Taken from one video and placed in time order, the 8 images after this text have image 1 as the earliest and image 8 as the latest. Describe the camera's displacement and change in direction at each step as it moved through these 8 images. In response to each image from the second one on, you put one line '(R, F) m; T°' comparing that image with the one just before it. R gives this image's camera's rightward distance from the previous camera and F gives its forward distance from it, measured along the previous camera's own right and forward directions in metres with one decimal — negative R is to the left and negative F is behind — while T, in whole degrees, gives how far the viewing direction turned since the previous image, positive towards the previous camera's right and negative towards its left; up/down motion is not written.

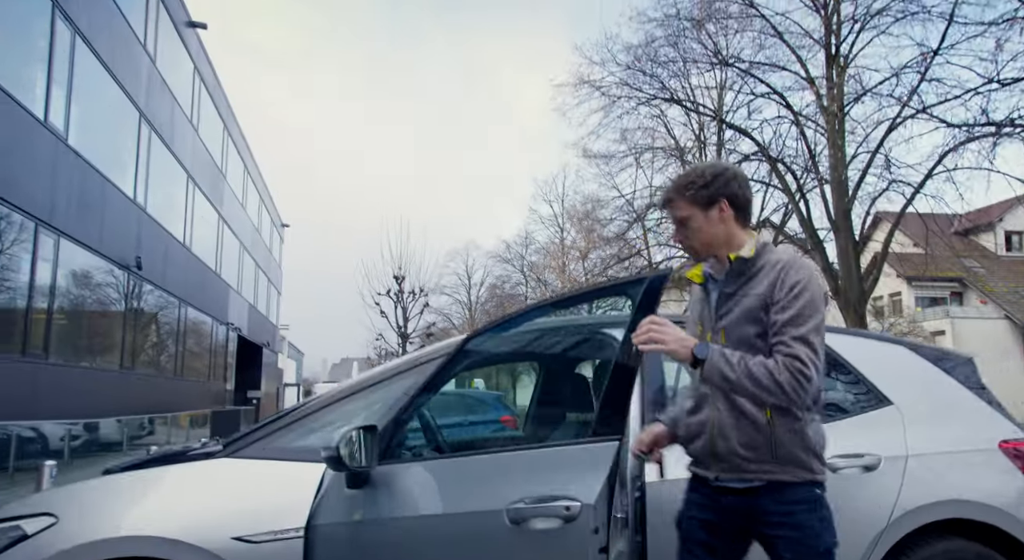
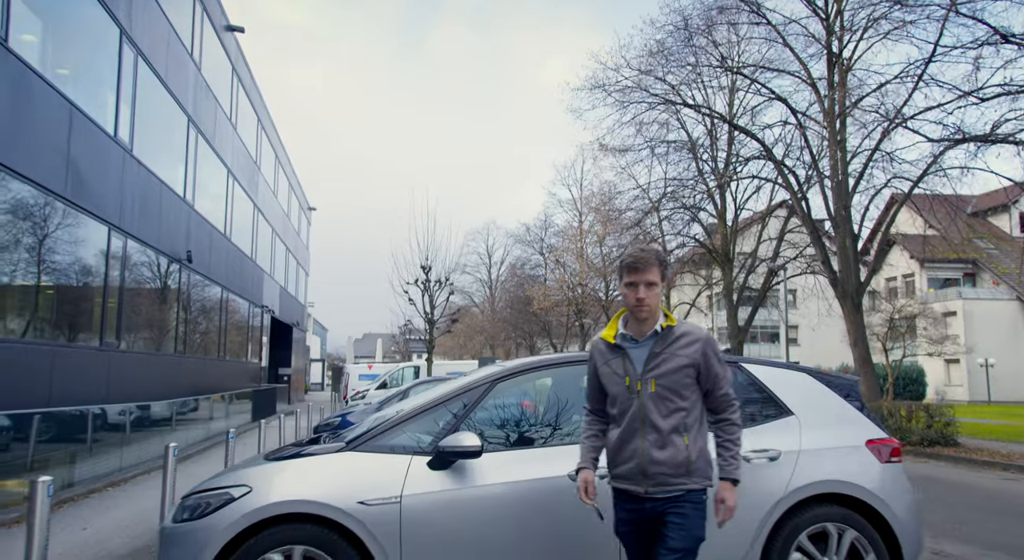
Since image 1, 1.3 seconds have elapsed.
(0.0, -0.8) m; -2°
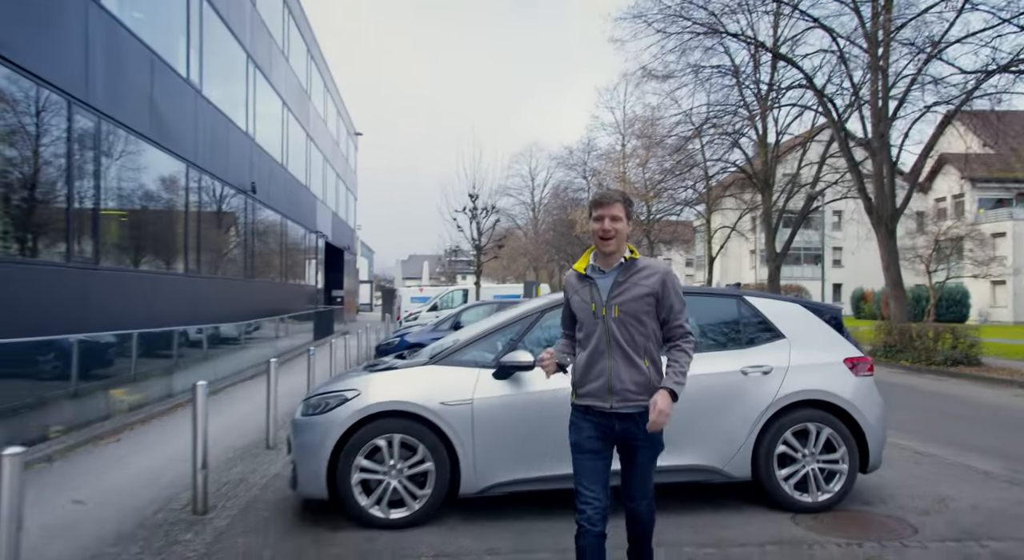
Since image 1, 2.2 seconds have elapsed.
(0.0, -0.7) m; -4°
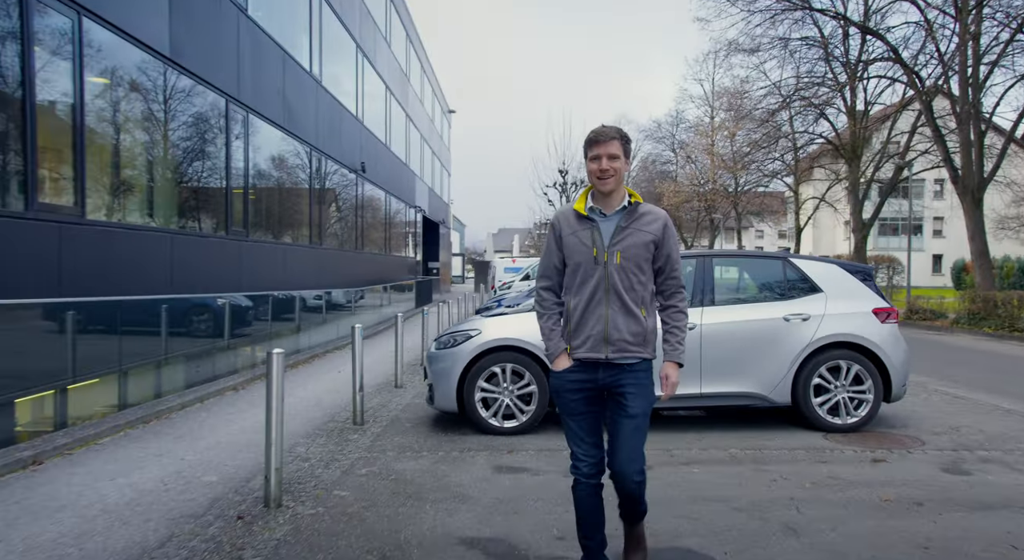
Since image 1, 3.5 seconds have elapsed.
(0.0, -1.0) m; -8°
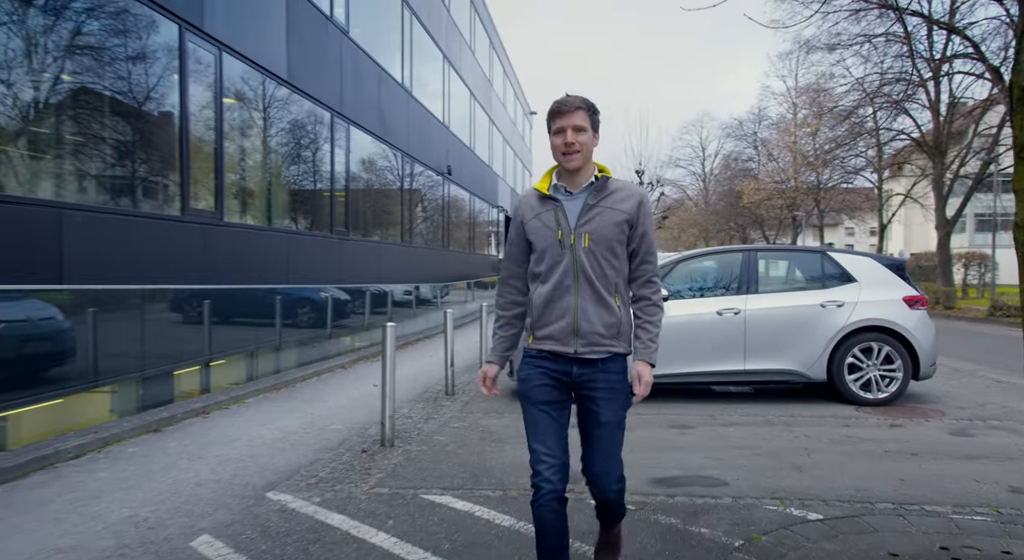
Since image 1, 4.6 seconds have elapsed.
(+0.1, -0.8) m; -8°
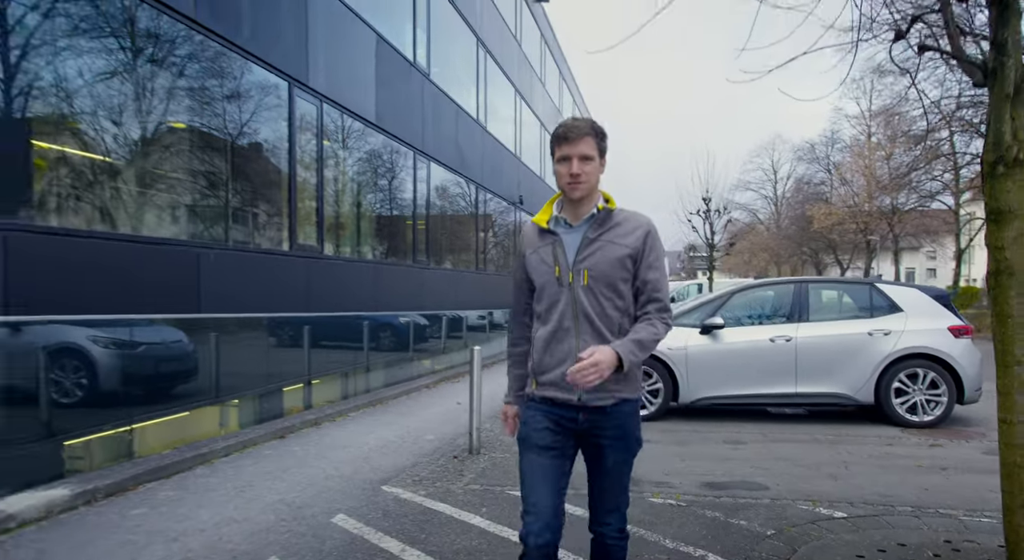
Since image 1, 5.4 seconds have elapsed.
(0.0, -0.8) m; -7°
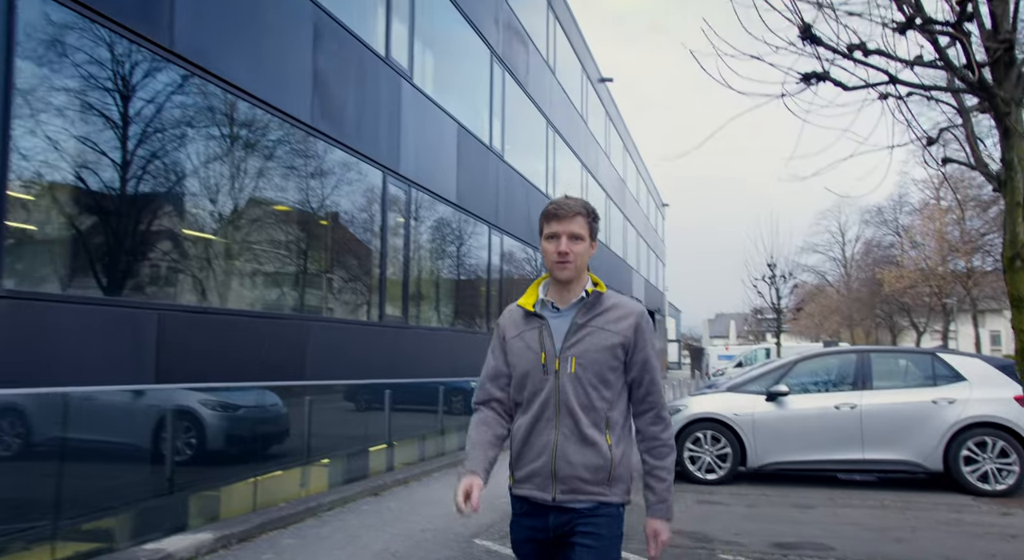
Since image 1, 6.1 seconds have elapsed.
(-0.1, -0.7) m; -6°
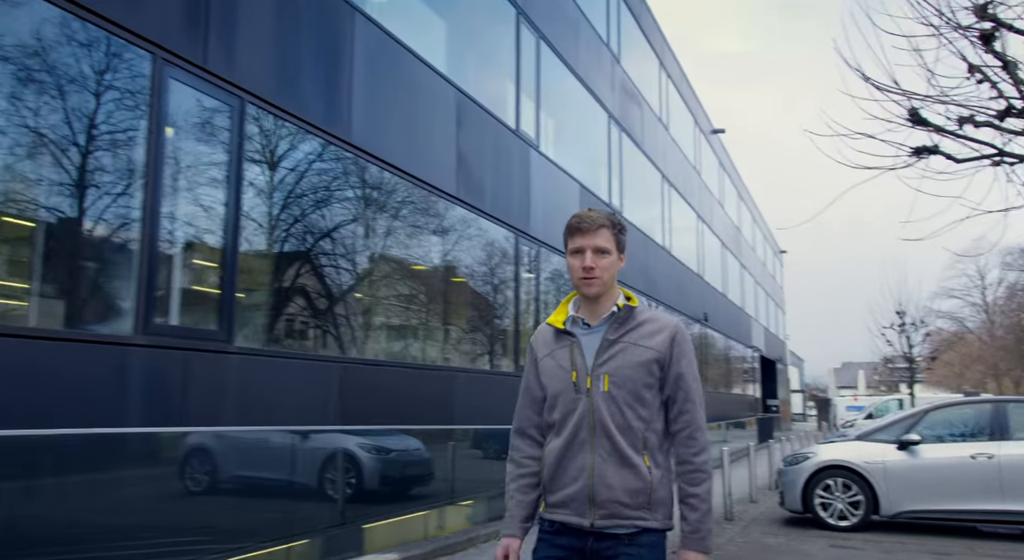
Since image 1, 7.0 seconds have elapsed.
(-0.3, -1.0) m; -10°
